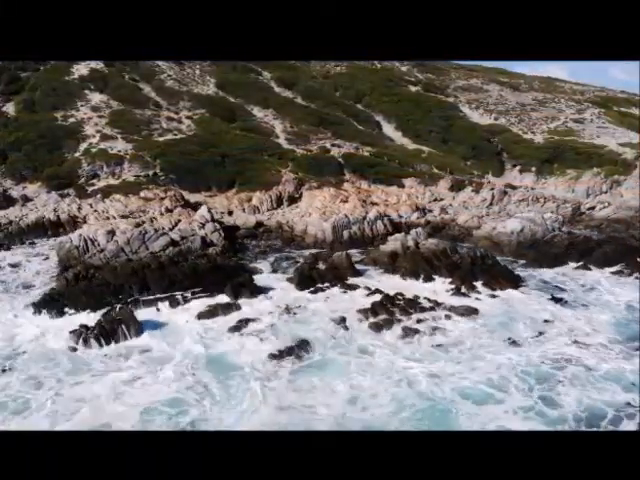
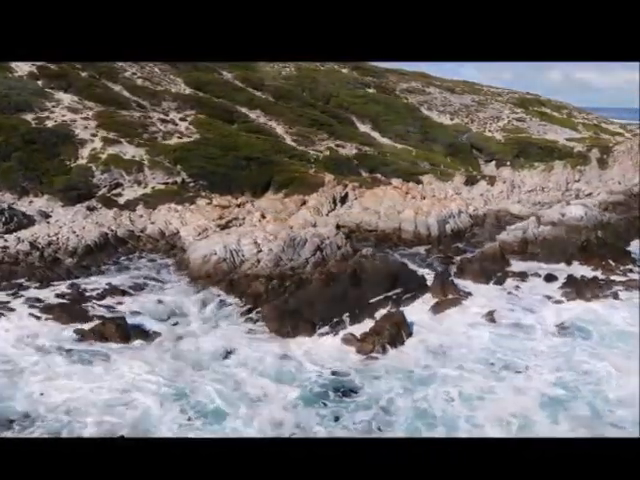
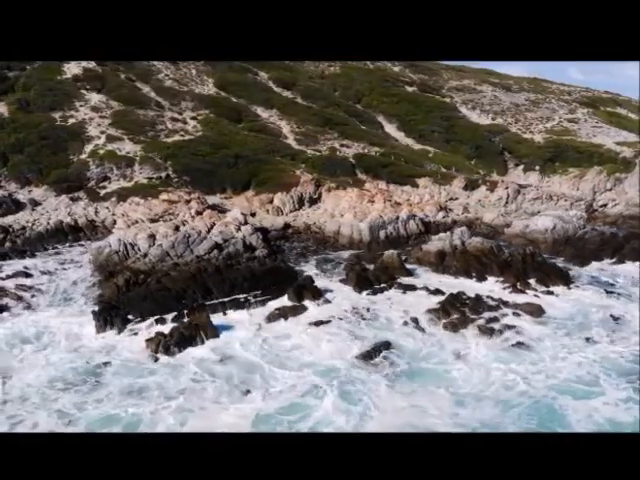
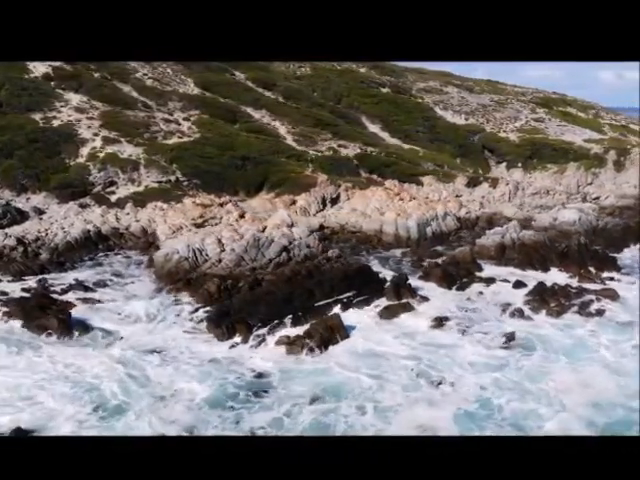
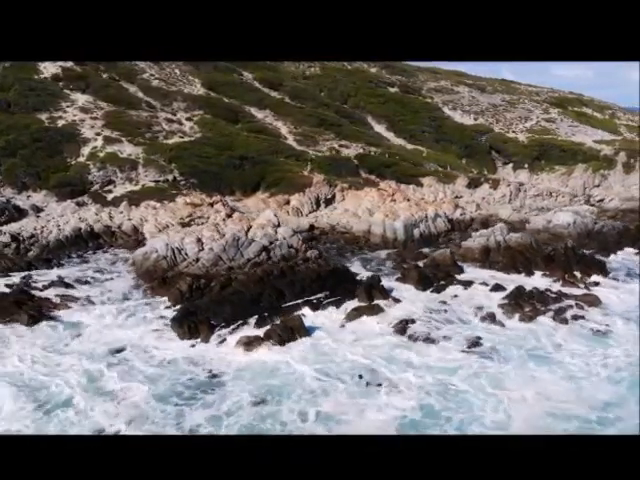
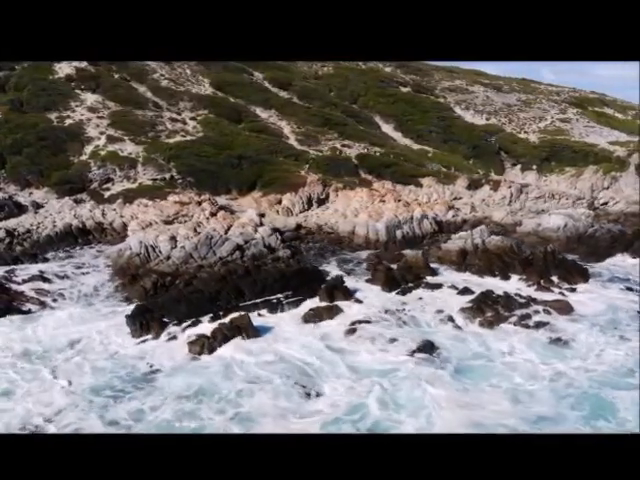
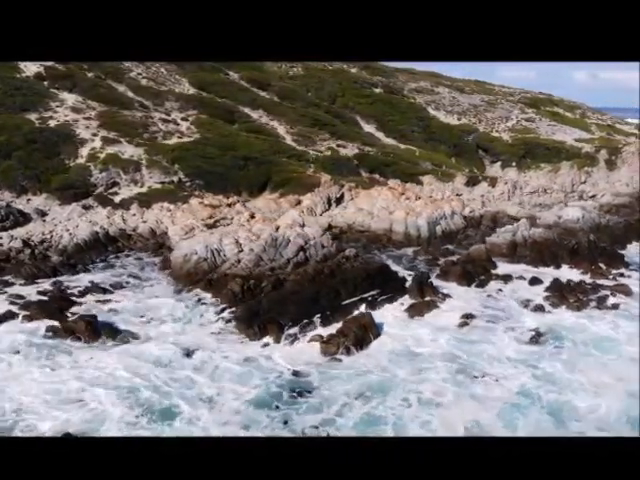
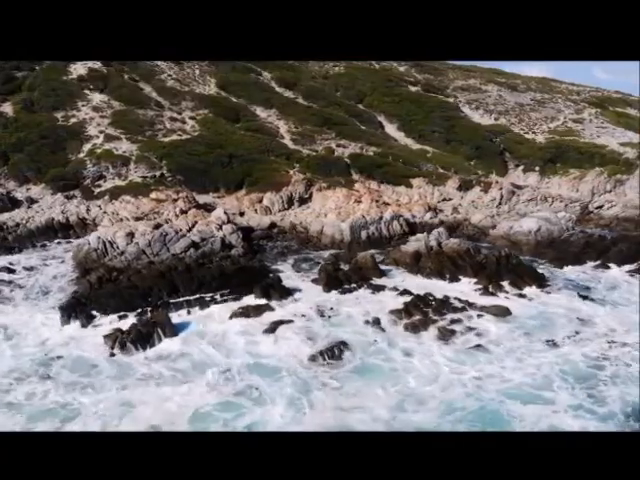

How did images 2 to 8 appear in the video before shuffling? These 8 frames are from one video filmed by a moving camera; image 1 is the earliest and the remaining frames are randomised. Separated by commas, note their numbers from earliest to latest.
8, 3, 6, 5, 4, 7, 2
